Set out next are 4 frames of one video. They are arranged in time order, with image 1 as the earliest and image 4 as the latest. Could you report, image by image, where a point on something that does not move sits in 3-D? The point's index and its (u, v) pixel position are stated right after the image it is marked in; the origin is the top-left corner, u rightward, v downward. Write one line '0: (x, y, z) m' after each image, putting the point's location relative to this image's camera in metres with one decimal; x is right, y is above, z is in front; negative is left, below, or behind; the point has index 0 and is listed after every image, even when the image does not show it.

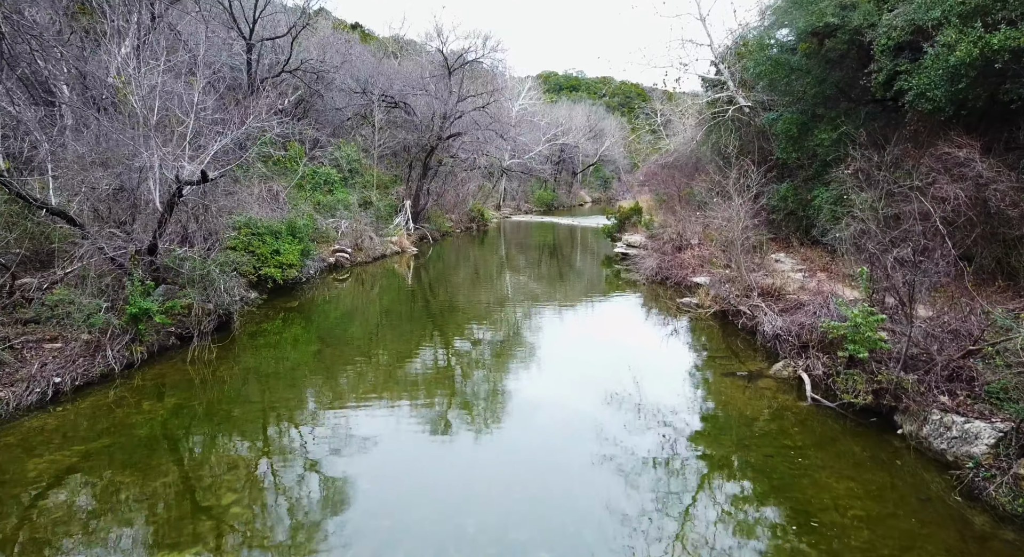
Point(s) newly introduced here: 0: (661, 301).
0: (+3.5, -0.5, +17.7) m
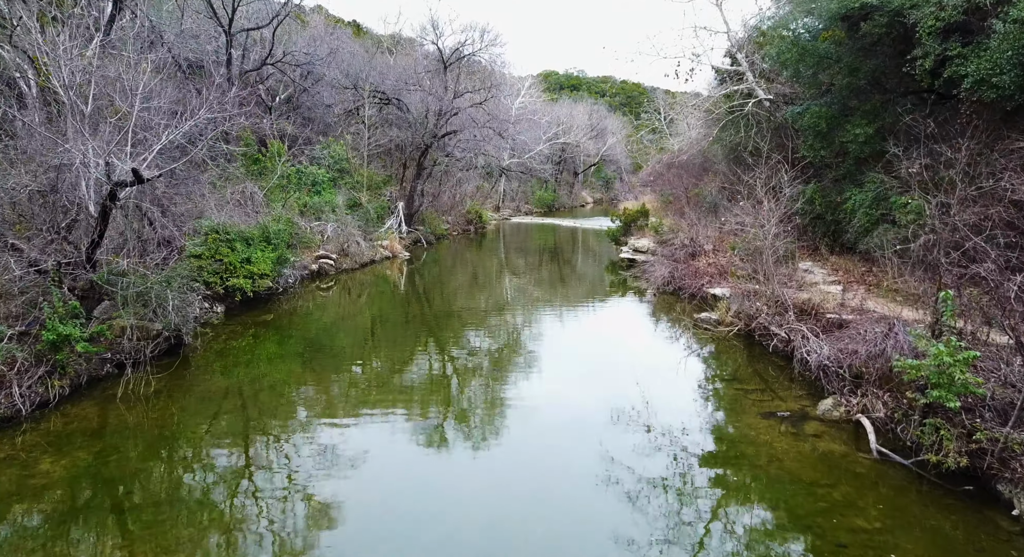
0: (+3.4, -0.7, +16.0) m
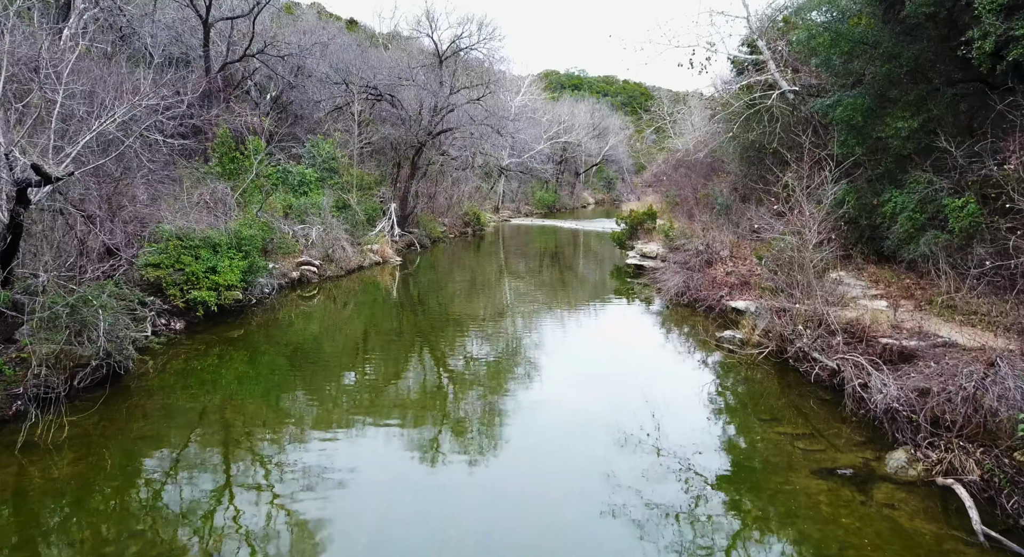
0: (+3.4, -0.9, +14.3) m
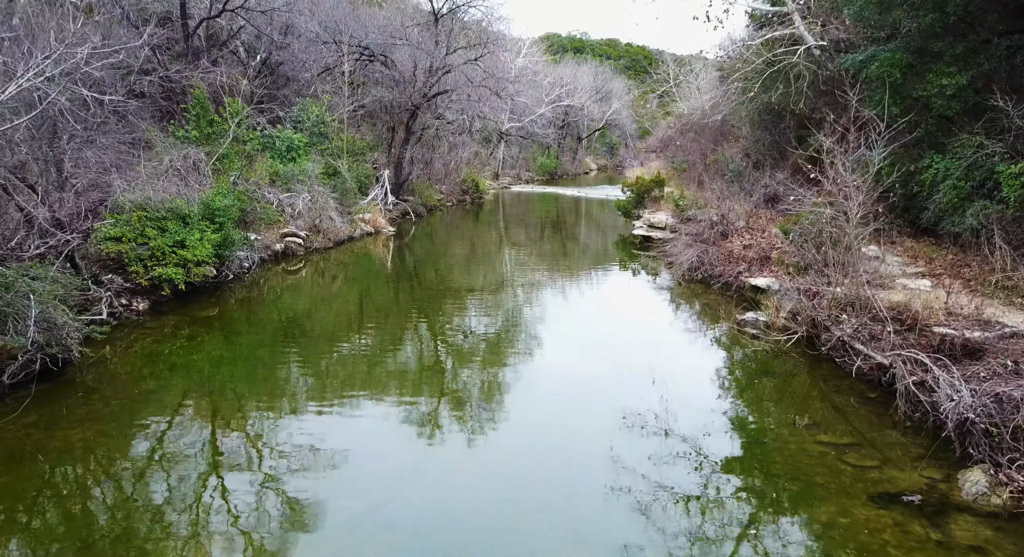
0: (+3.4, -0.5, +13.1) m
